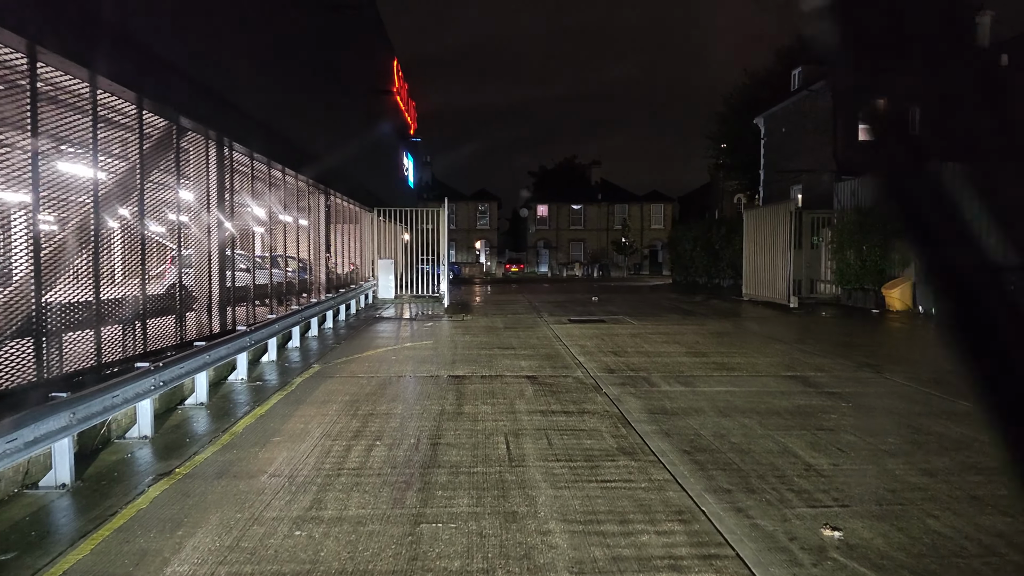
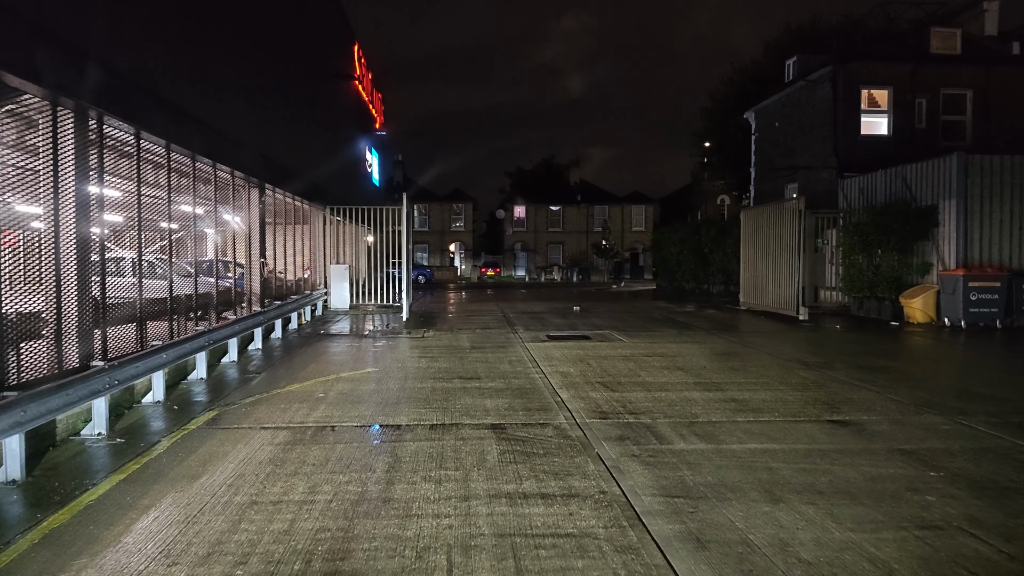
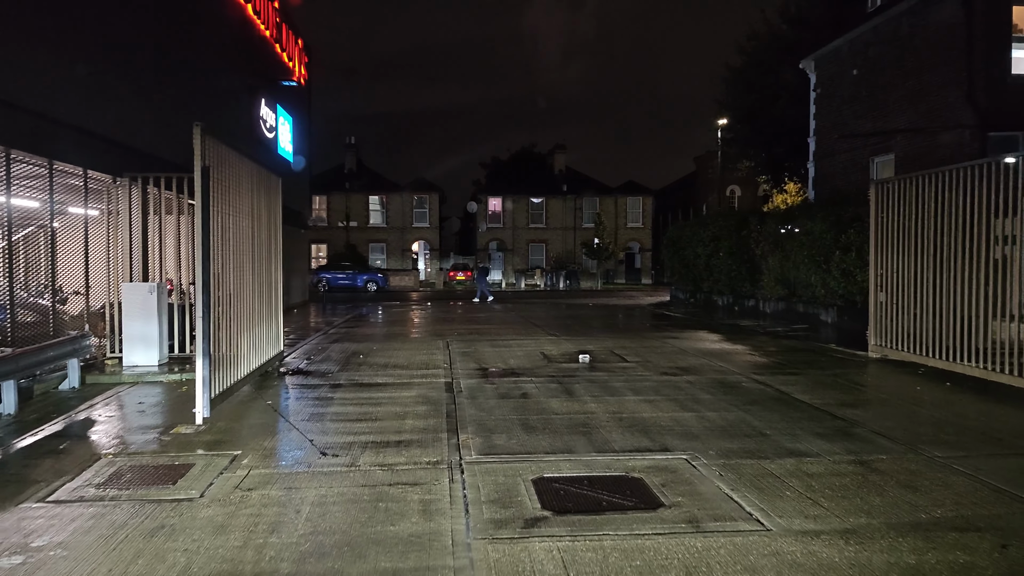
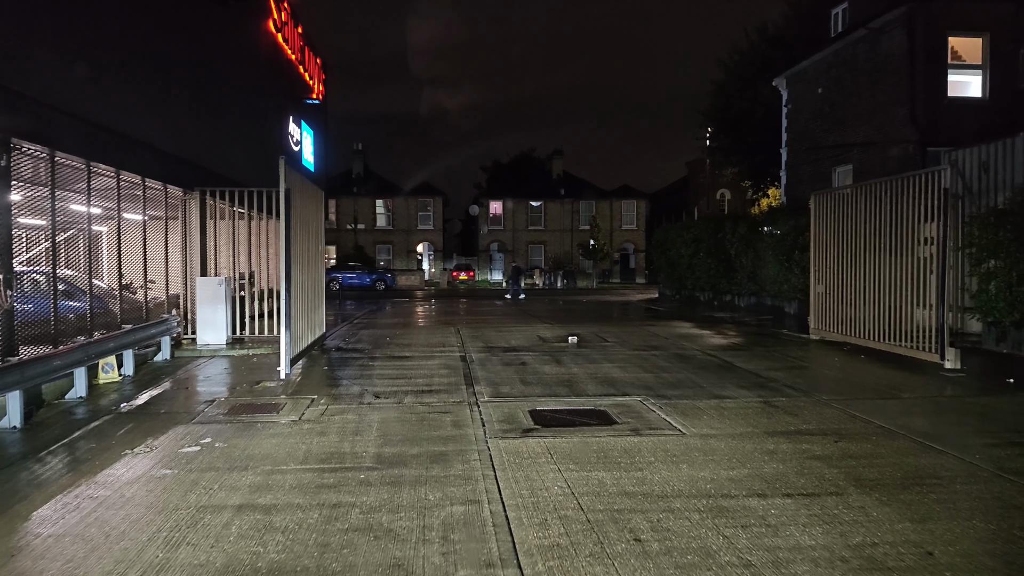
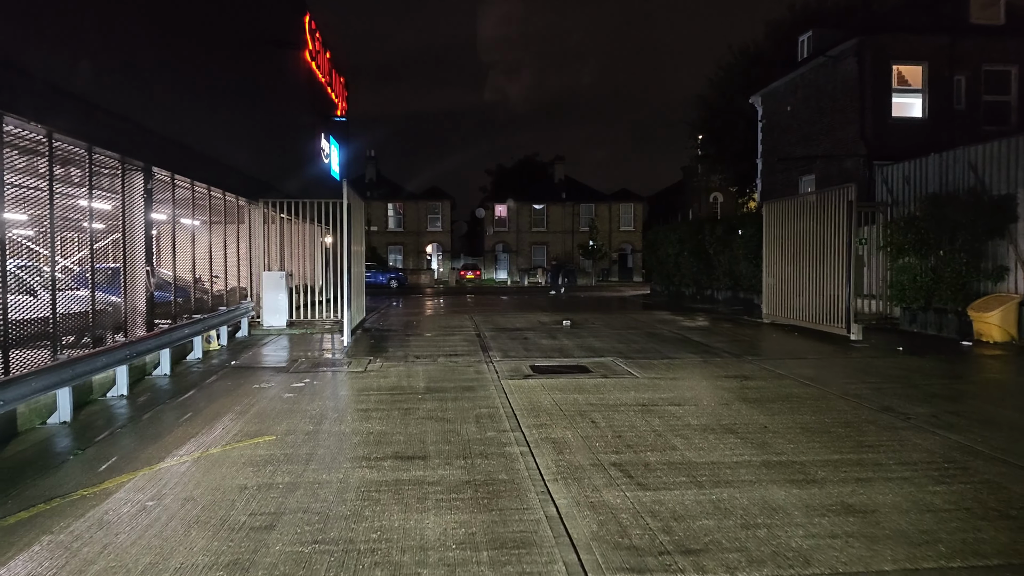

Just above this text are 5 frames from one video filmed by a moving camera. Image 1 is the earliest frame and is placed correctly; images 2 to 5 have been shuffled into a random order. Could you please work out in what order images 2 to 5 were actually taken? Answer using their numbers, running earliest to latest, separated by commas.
2, 5, 4, 3
